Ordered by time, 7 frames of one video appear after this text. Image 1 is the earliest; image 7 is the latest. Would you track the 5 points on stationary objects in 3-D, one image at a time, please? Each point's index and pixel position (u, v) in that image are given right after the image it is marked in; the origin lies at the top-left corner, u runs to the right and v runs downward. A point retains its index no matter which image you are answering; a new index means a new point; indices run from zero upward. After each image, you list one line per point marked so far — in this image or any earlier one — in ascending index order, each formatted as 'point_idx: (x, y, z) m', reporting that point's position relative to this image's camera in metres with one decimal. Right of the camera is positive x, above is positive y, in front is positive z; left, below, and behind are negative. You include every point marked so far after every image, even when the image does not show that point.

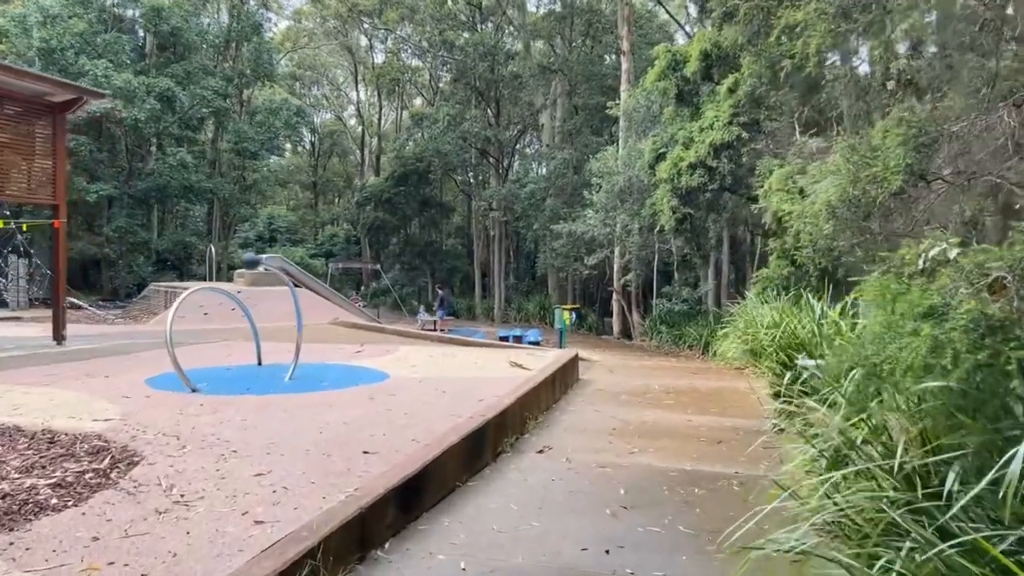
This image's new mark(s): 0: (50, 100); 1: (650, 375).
0: (-5.1, +2.1, +8.6) m
1: (+1.6, -1.0, +9.0) m
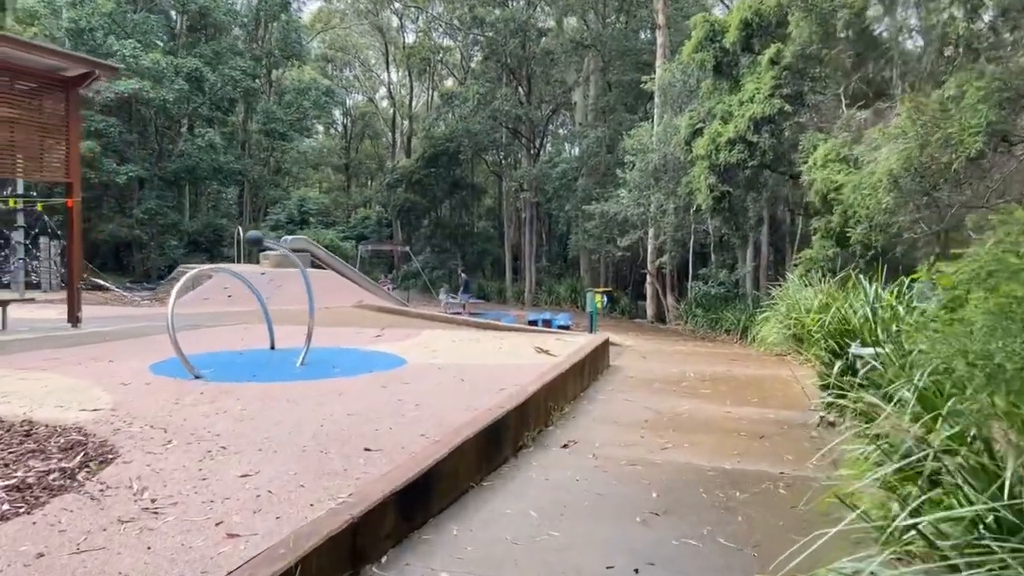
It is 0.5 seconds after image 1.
0: (-4.8, +2.3, +8.3) m
1: (+1.9, -0.8, +8.5) m
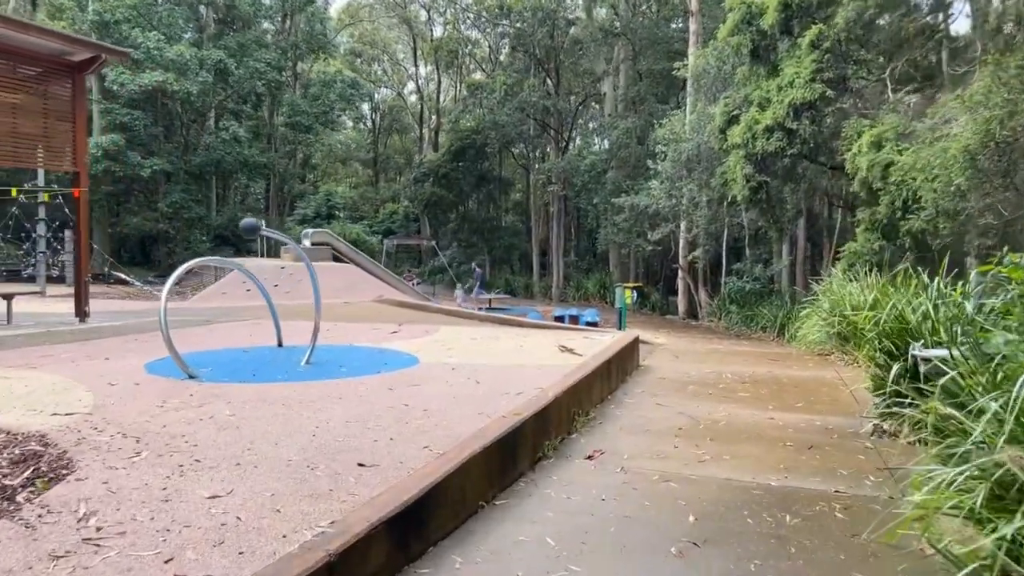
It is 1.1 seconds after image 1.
0: (-4.6, +2.4, +8.0) m
1: (+2.2, -0.8, +8.0) m
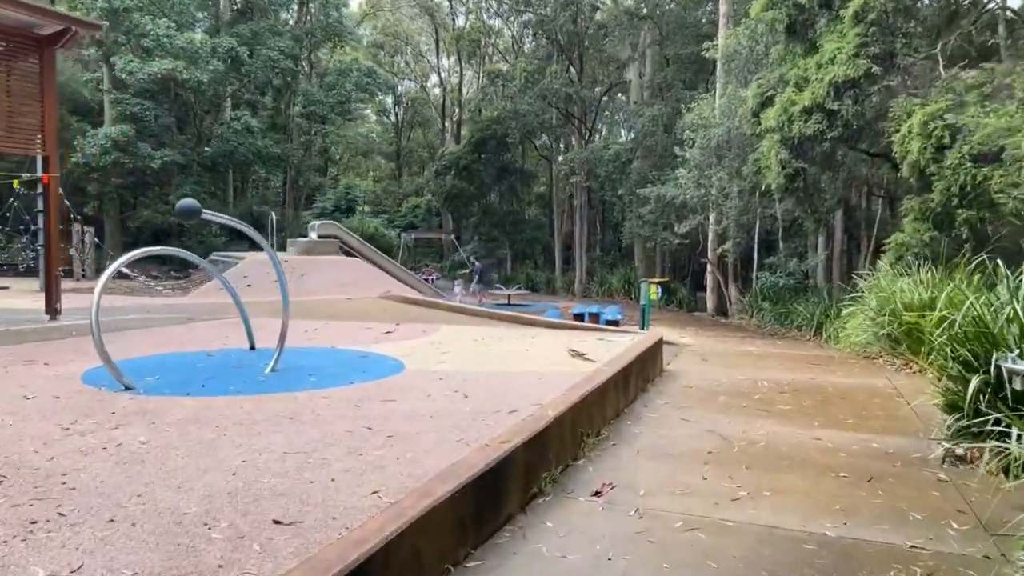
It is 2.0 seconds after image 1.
0: (-4.5, +2.4, +7.4) m
1: (+2.2, -0.7, +7.1) m
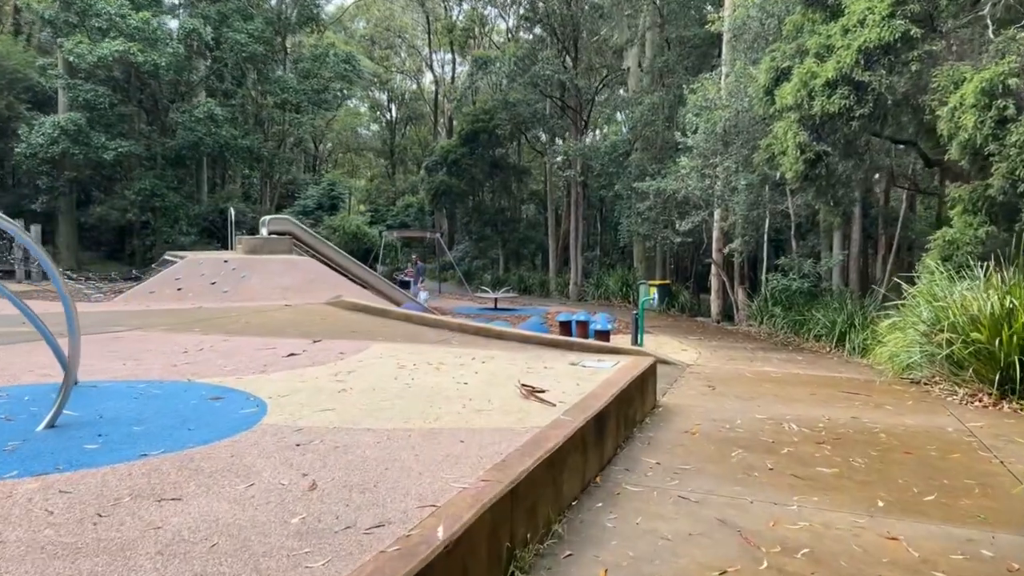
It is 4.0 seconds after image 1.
0: (-4.8, +2.4, +5.7) m
1: (+1.9, -0.8, +5.5) m
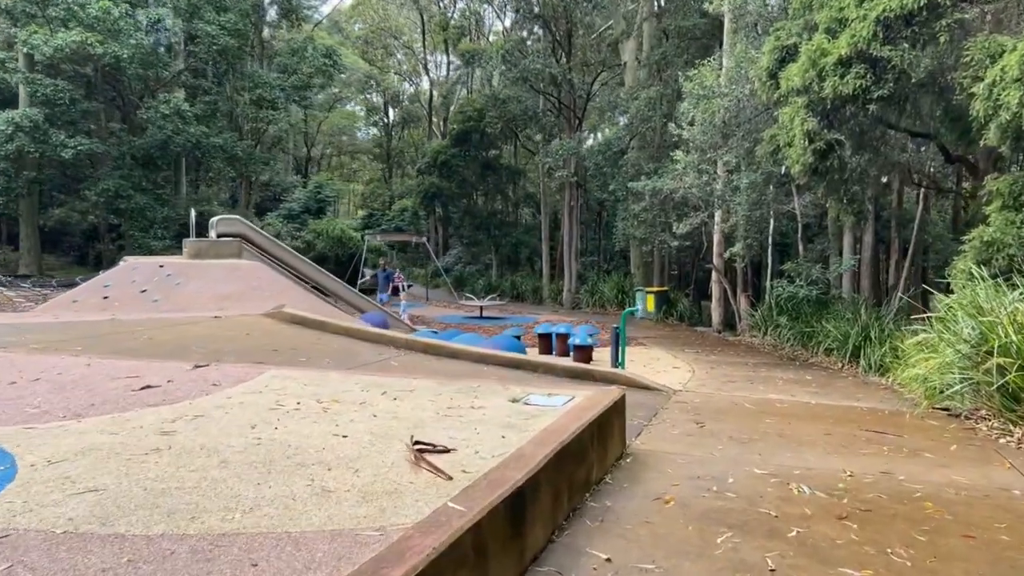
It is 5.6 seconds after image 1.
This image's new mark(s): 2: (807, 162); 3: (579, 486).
0: (-5.2, +2.3, +4.6) m
1: (+1.5, -0.8, +4.3) m
2: (+3.3, +1.4, +8.7) m
3: (+0.3, -0.8, +3.2) m
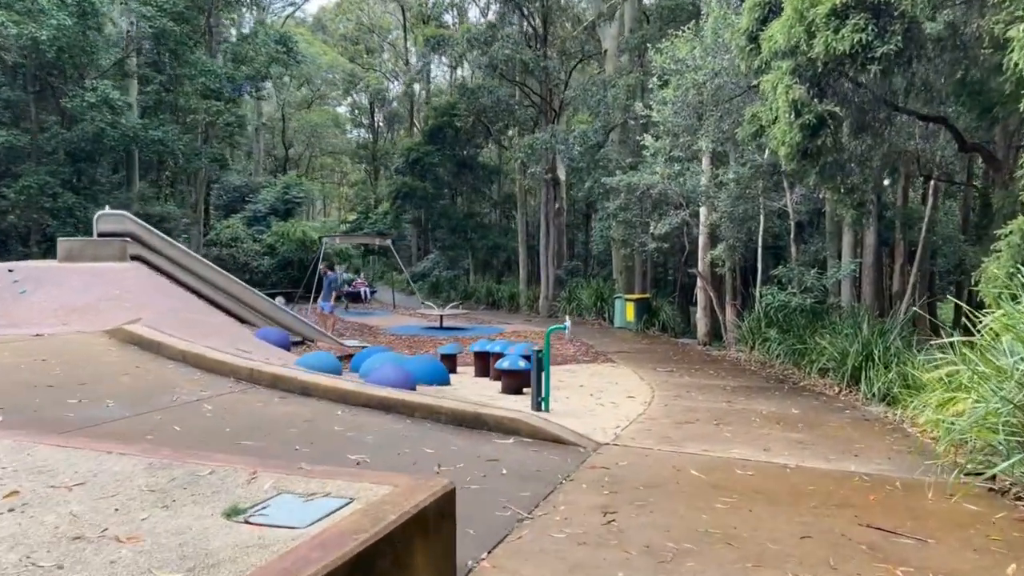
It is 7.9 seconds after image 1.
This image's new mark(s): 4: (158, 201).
0: (-6.0, +2.2, +3.0) m
1: (+0.8, -0.9, +2.6) m
2: (+2.6, +1.3, +7.0) m
3: (-0.5, -0.8, +1.5) m
4: (-9.0, +2.2, +19.5) m
